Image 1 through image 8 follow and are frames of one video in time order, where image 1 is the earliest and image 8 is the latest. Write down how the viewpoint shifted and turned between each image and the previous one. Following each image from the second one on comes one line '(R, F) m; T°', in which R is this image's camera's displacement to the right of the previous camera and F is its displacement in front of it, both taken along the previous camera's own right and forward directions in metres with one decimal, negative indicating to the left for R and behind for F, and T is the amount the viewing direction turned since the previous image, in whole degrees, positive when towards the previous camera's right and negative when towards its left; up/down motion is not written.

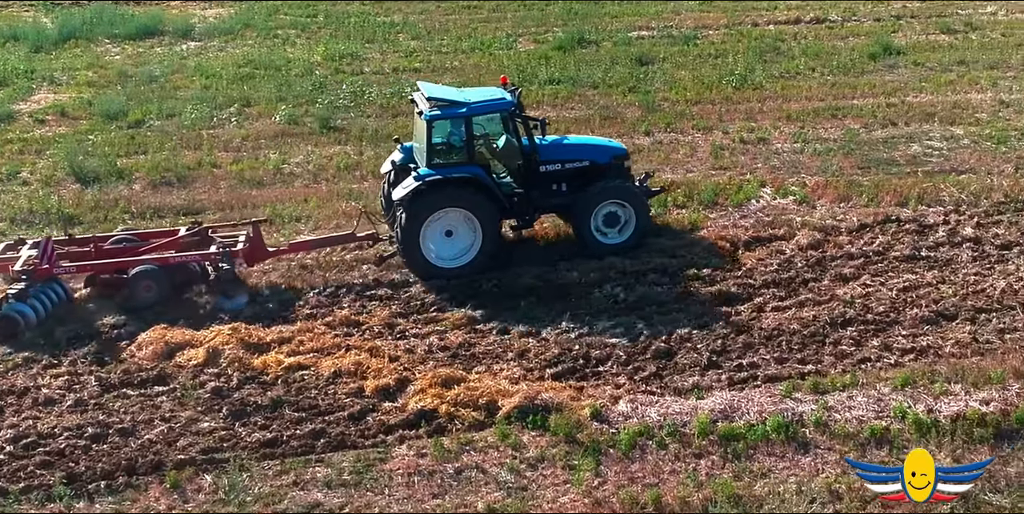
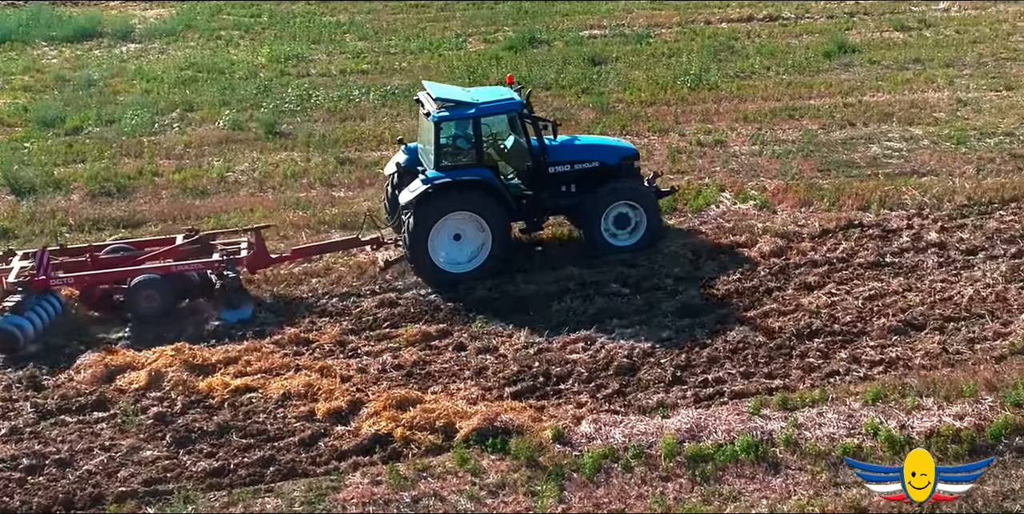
(0.0, +0.4) m; +2°
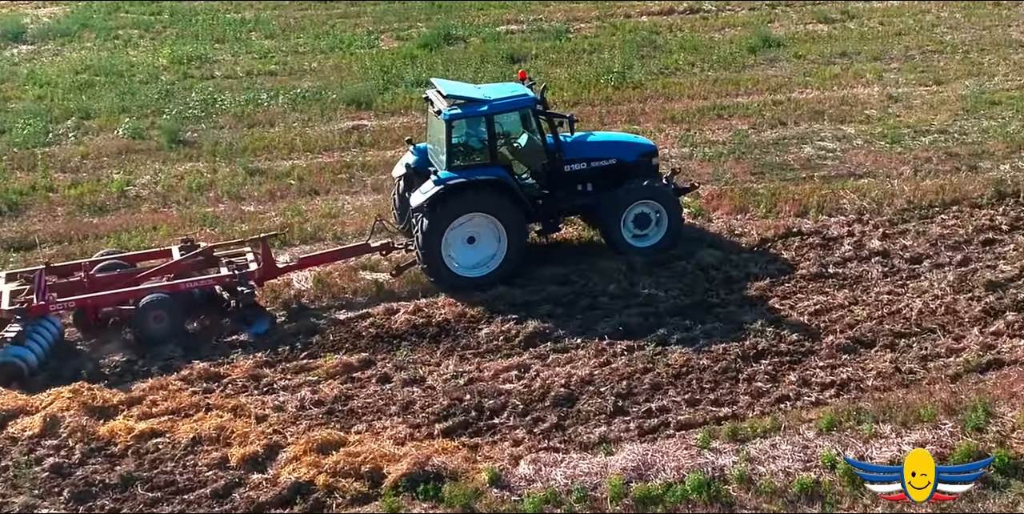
(-0.1, +0.6) m; +4°
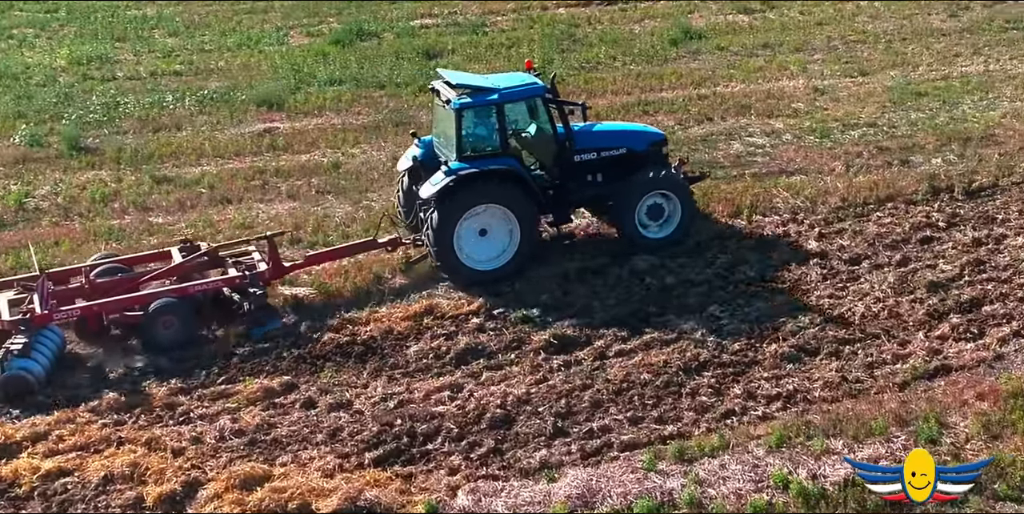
(-0.1, +0.4) m; +4°
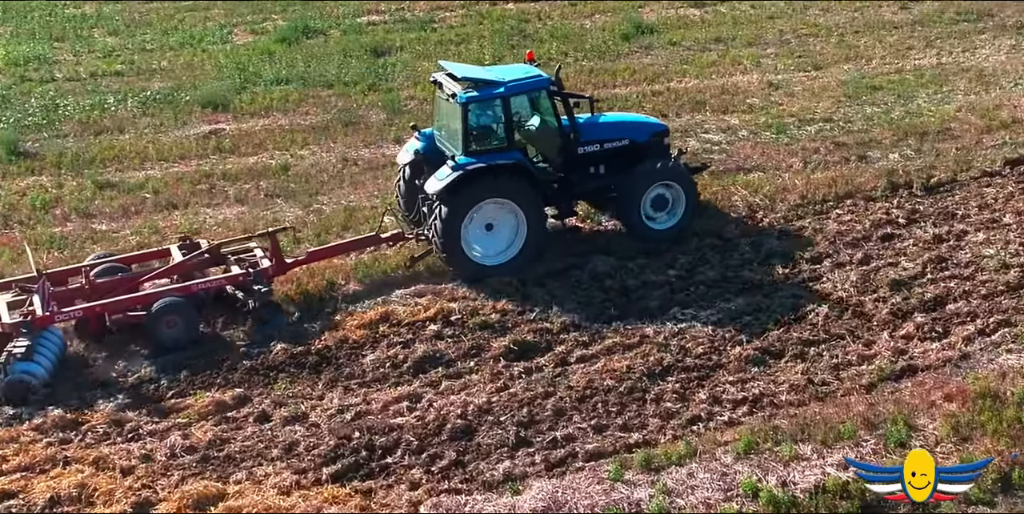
(-0.1, +0.2) m; +2°
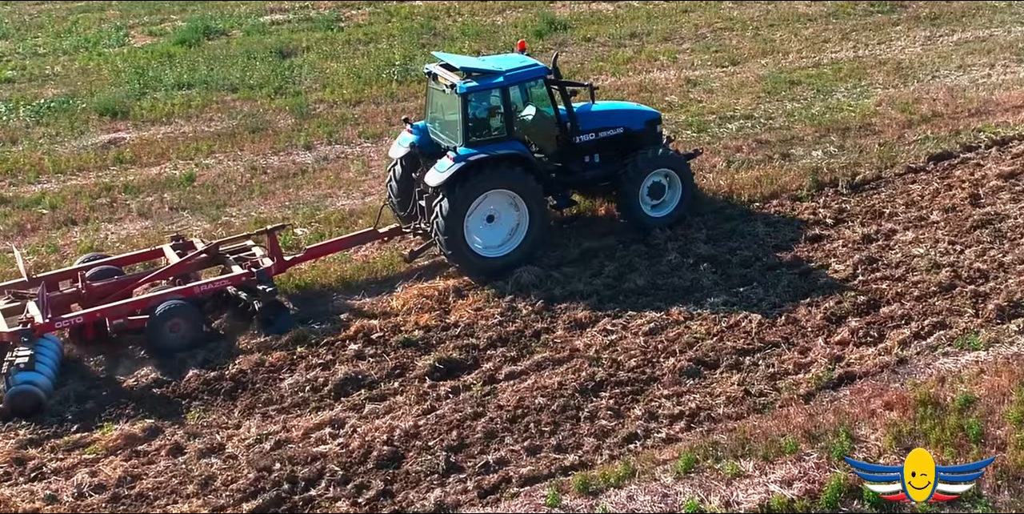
(-0.1, +0.3) m; +4°
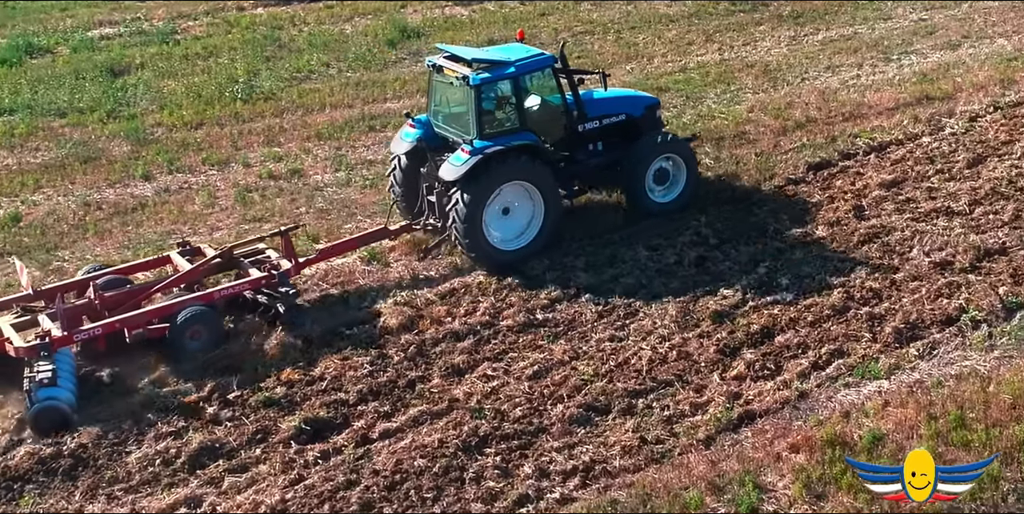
(-0.1, +0.7) m; +6°
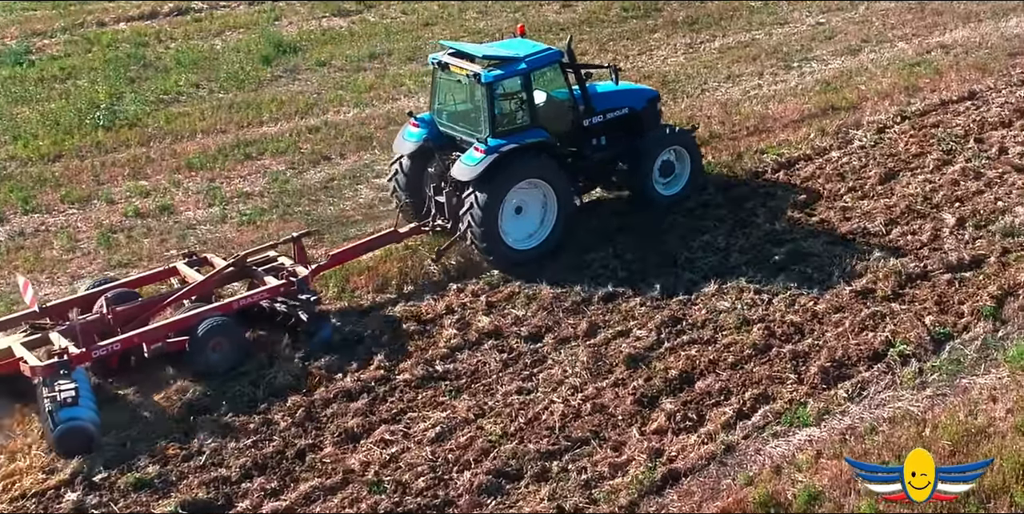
(0.0, +0.7) m; +5°
